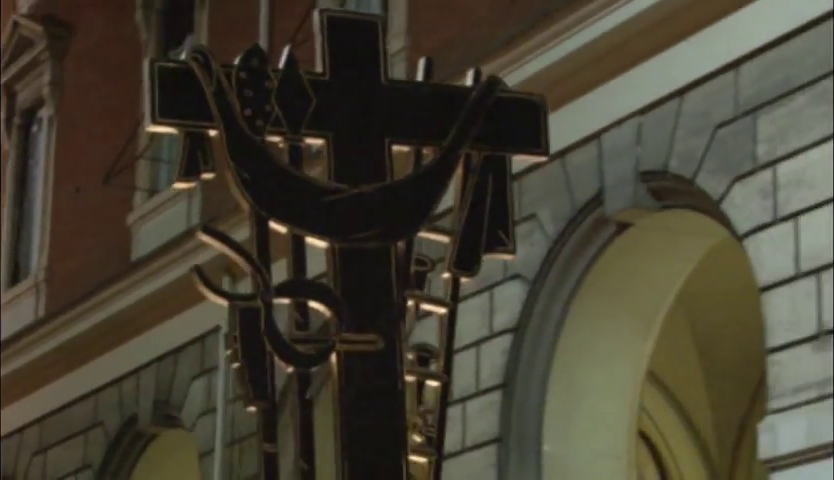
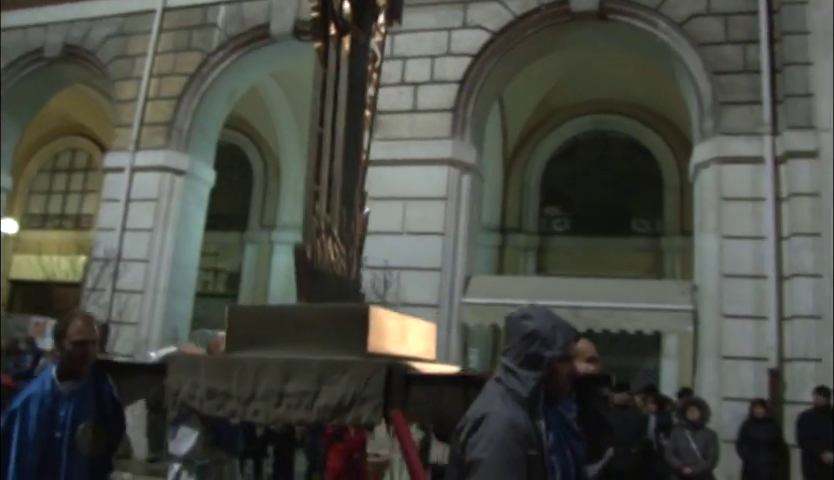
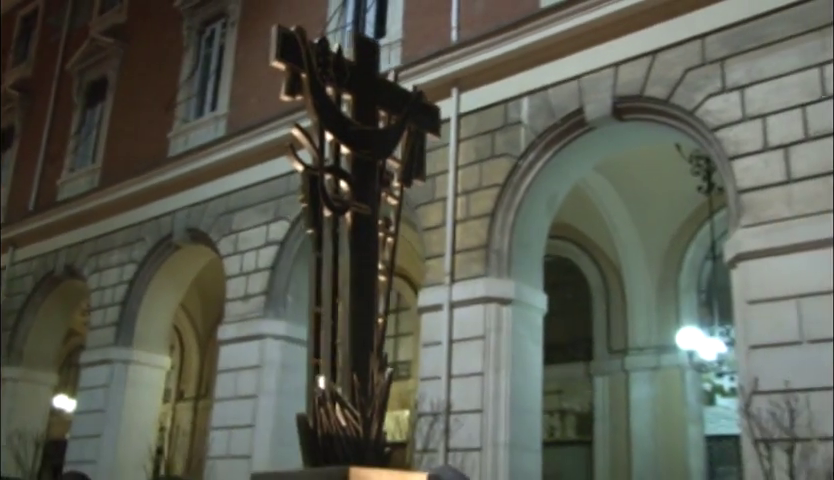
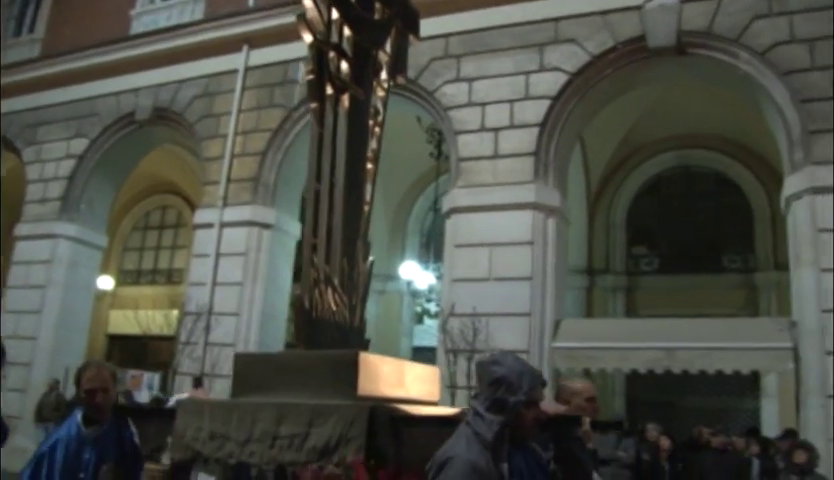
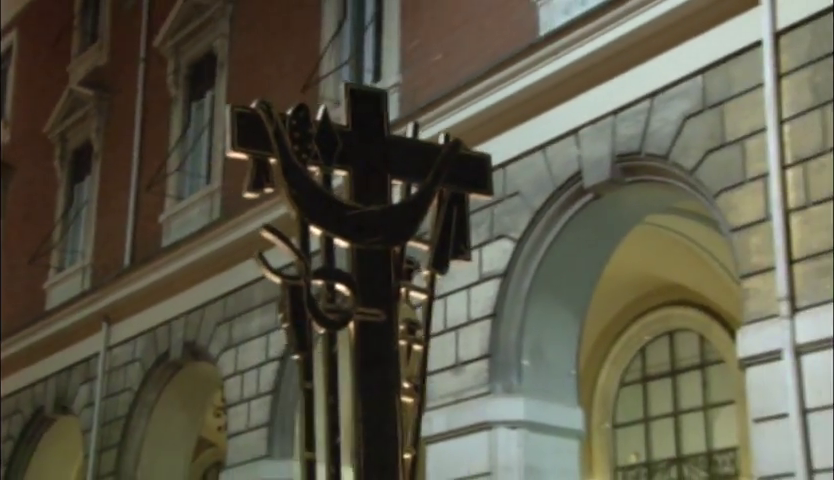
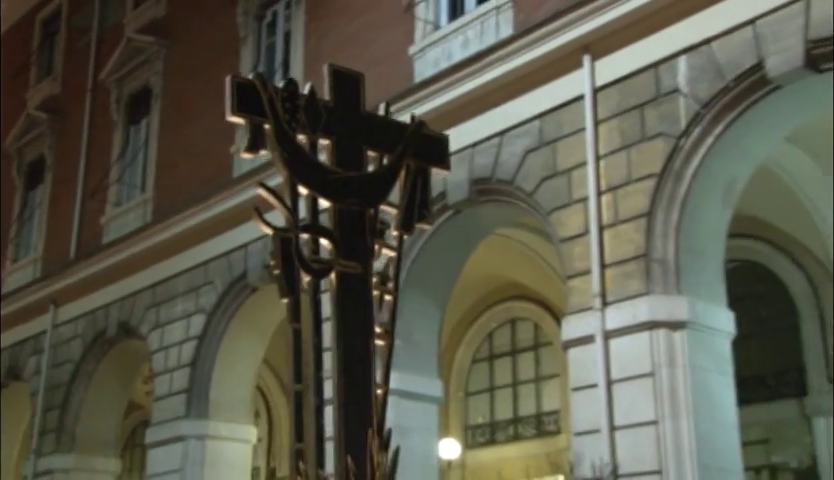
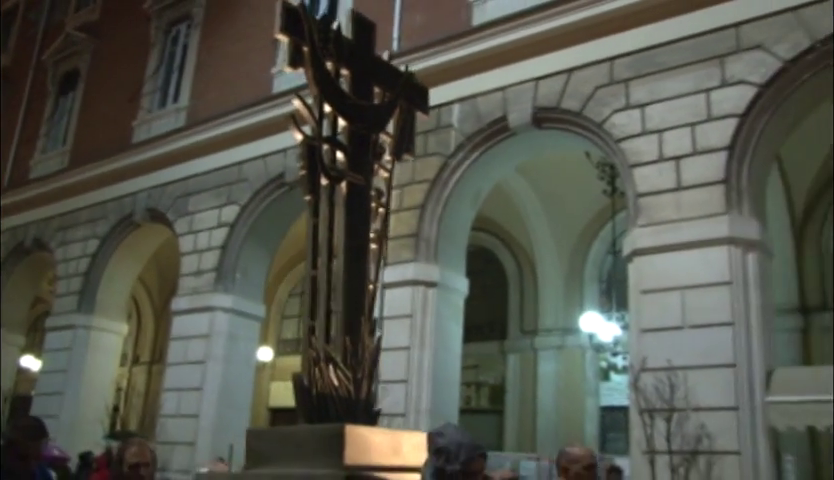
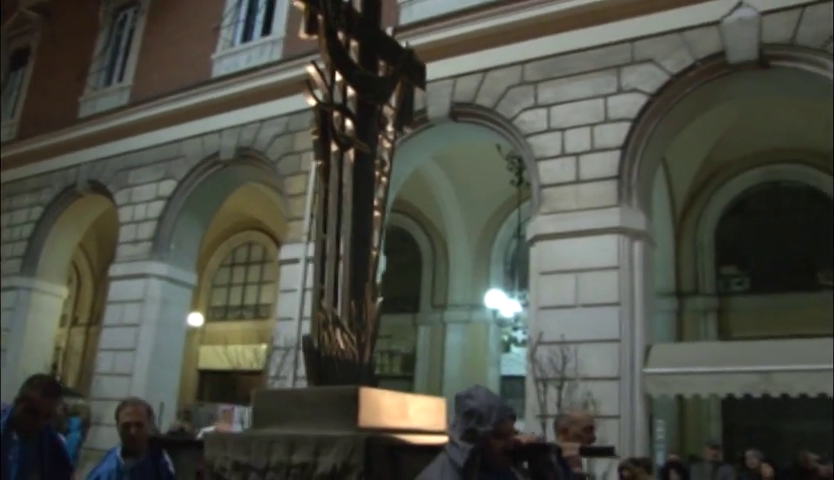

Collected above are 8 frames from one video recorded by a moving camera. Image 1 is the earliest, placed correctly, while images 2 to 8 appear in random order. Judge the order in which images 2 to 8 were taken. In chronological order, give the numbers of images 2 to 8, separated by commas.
5, 6, 3, 7, 8, 4, 2
